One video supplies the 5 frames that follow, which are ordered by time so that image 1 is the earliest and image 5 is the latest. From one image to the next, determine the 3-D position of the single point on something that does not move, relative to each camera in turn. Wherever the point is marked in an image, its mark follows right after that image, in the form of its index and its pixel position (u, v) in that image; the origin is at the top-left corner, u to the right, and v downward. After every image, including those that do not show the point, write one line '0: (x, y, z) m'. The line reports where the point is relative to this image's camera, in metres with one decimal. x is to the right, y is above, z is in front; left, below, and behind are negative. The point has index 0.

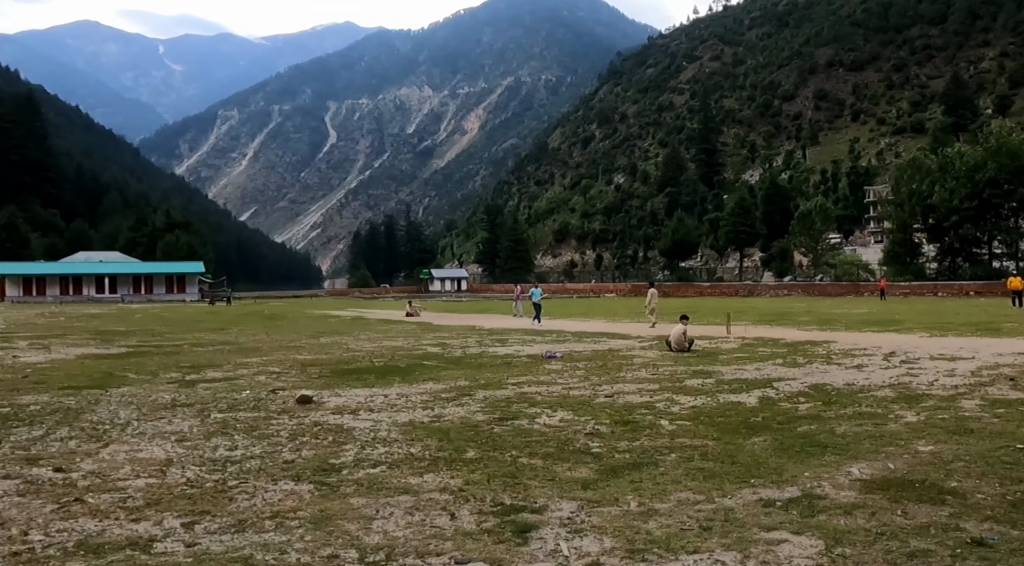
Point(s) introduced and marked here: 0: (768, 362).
0: (+4.6, -1.5, +16.7) m
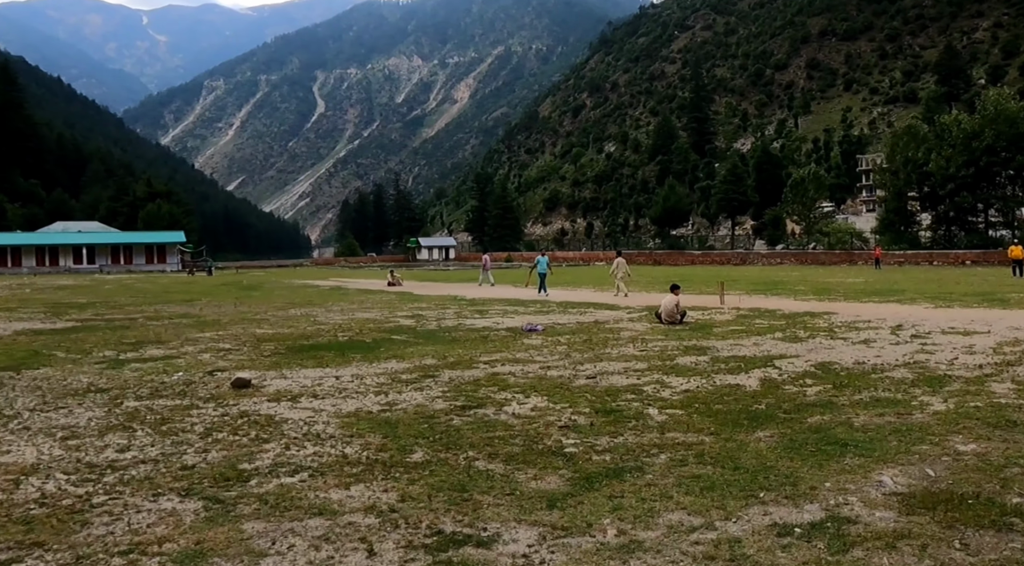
0: (+4.2, -0.9, +15.4) m
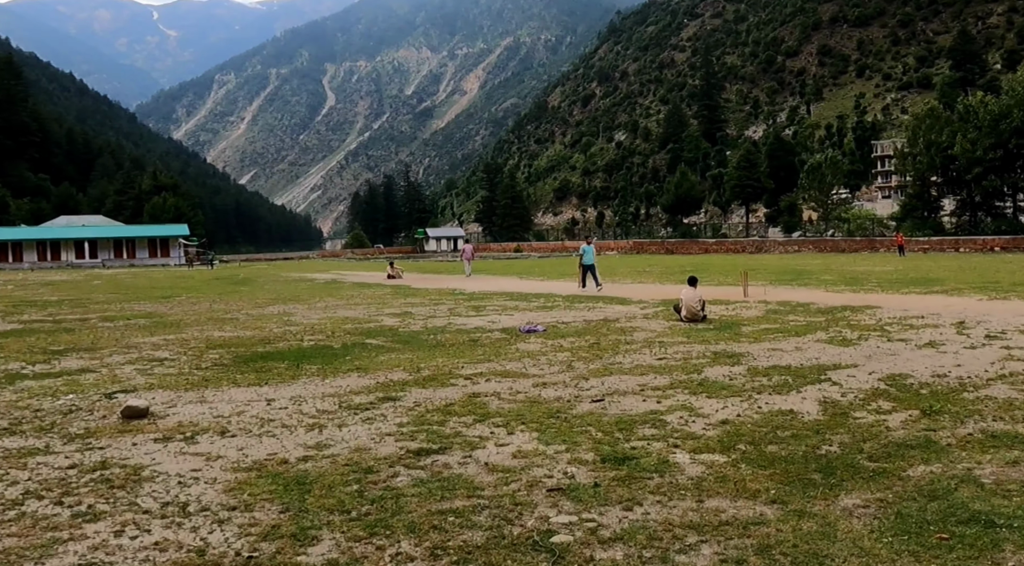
0: (+4.1, -0.8, +12.9) m
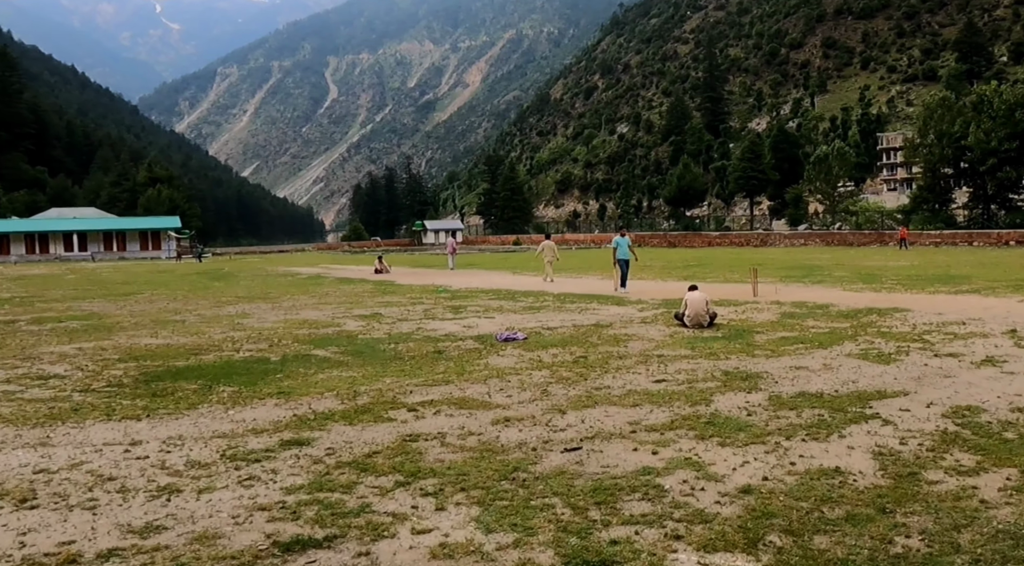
0: (+3.8, -0.8, +10.8) m
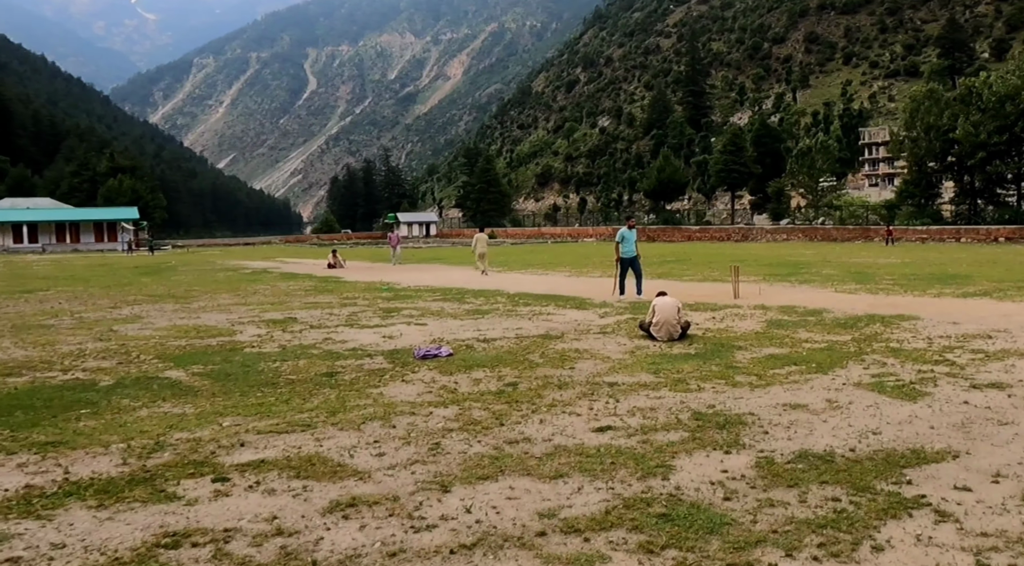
0: (+2.9, -0.9, +8.3) m
